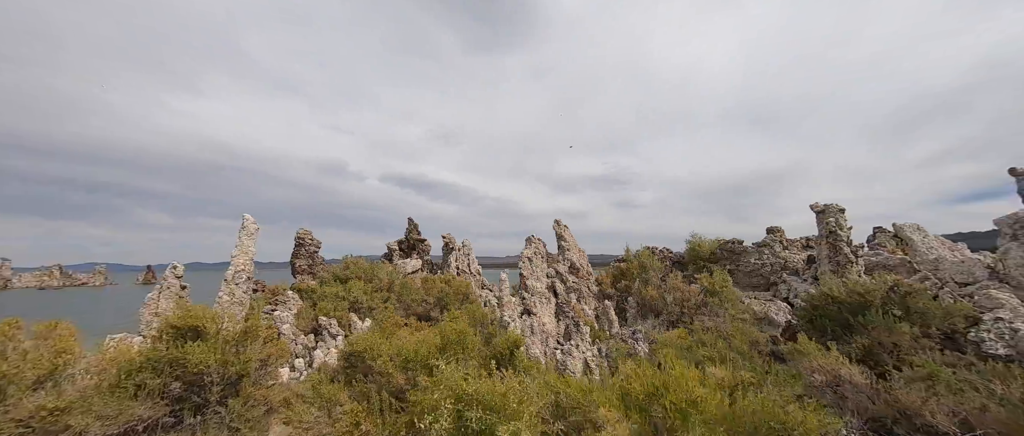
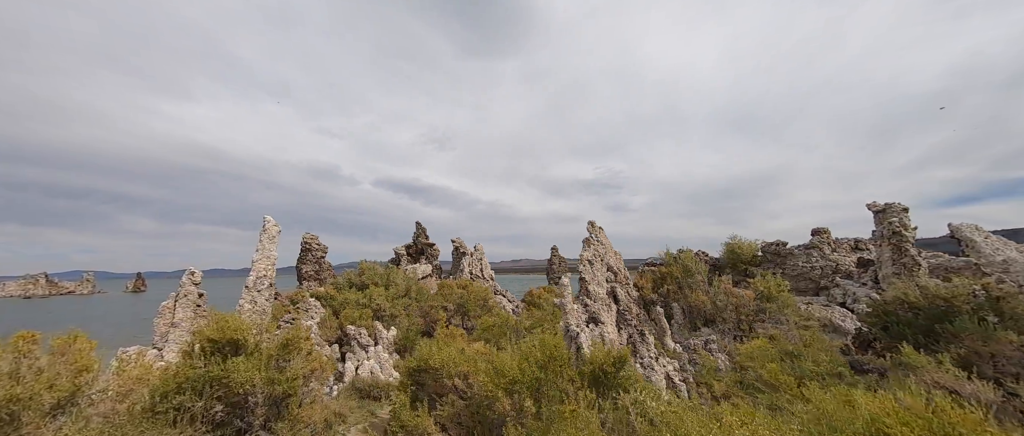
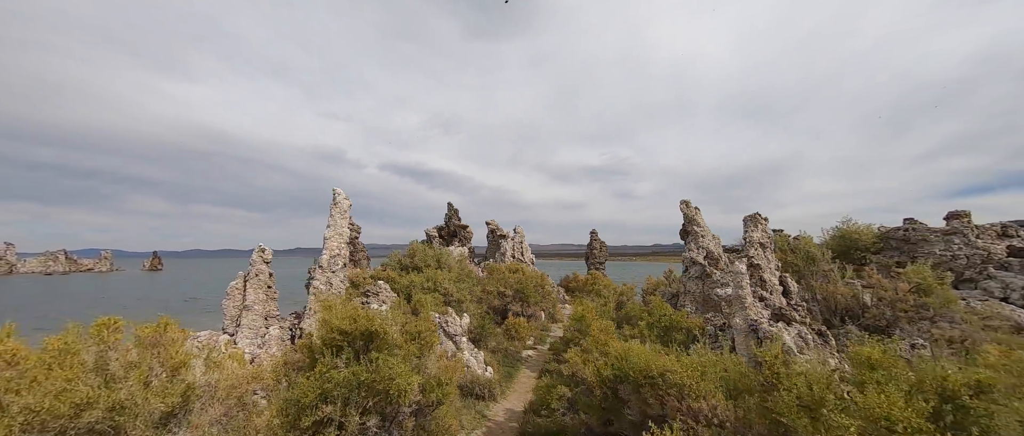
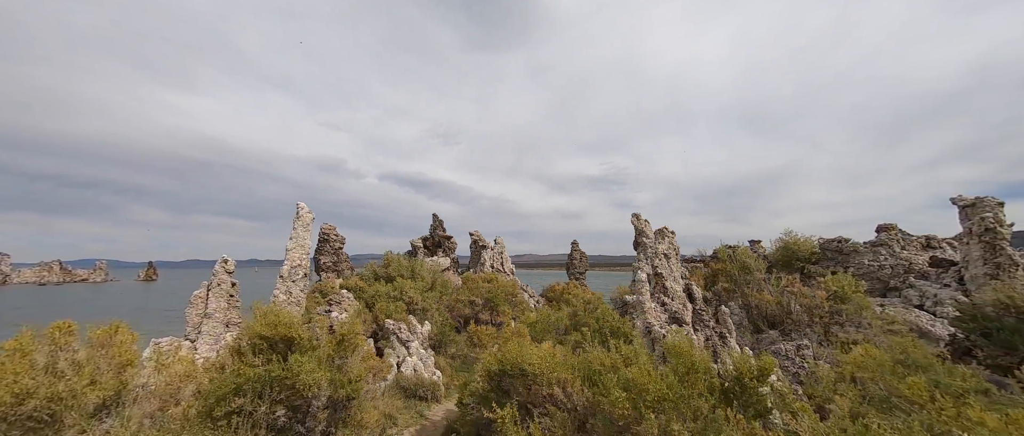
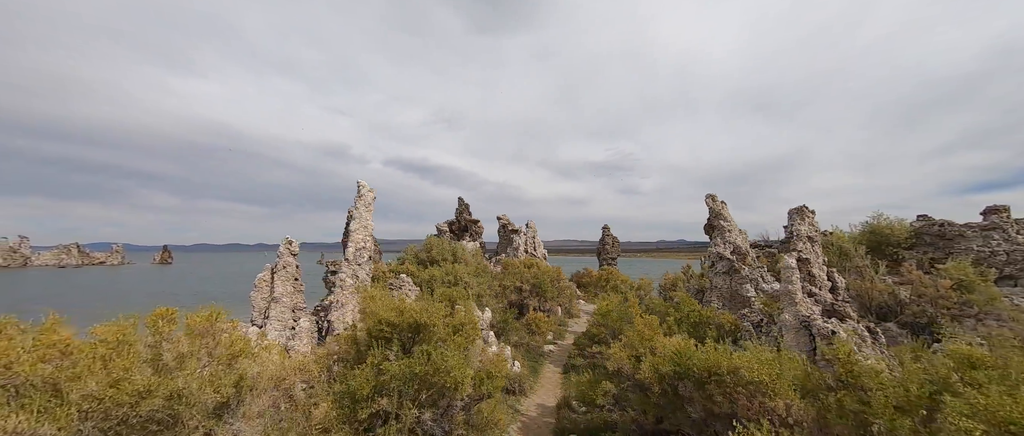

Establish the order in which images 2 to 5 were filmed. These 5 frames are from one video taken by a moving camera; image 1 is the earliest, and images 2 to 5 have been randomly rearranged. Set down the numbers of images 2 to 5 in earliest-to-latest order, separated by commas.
2, 4, 3, 5
